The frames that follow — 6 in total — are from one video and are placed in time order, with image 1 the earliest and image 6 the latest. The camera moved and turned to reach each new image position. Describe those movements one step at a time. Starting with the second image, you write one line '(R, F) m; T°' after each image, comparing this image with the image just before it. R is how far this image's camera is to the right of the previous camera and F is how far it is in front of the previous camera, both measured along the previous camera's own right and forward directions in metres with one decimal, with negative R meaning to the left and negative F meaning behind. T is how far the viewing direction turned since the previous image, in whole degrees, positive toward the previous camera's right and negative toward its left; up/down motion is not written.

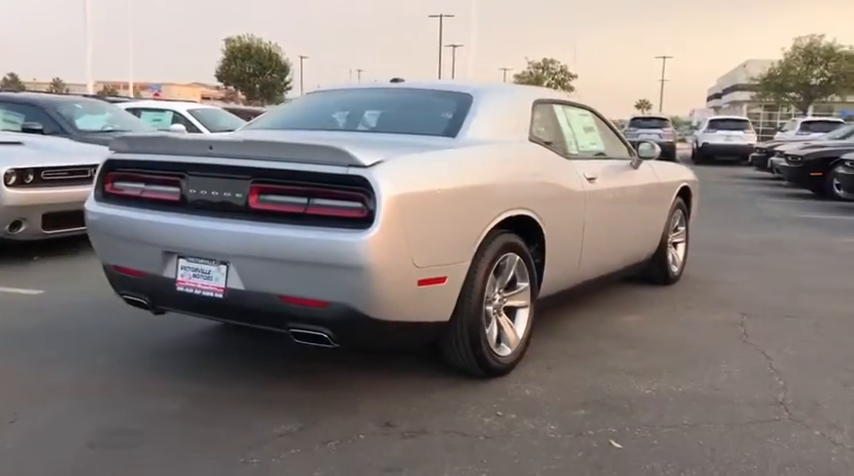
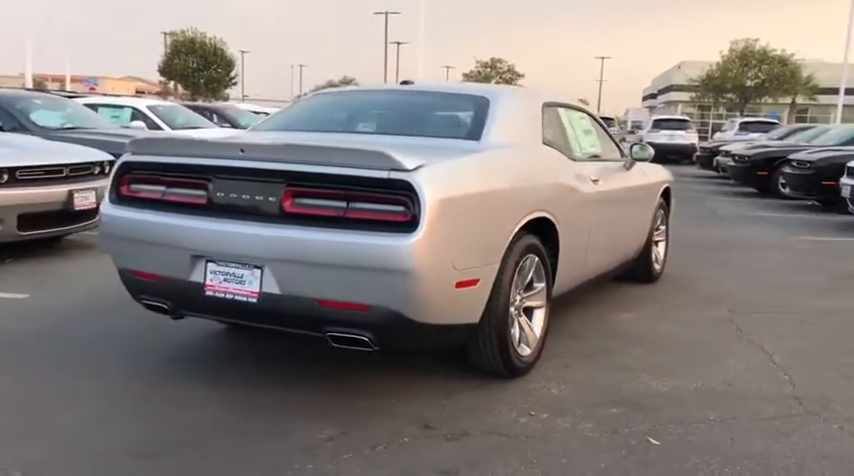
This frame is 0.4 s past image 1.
(-0.4, 0.0) m; +5°
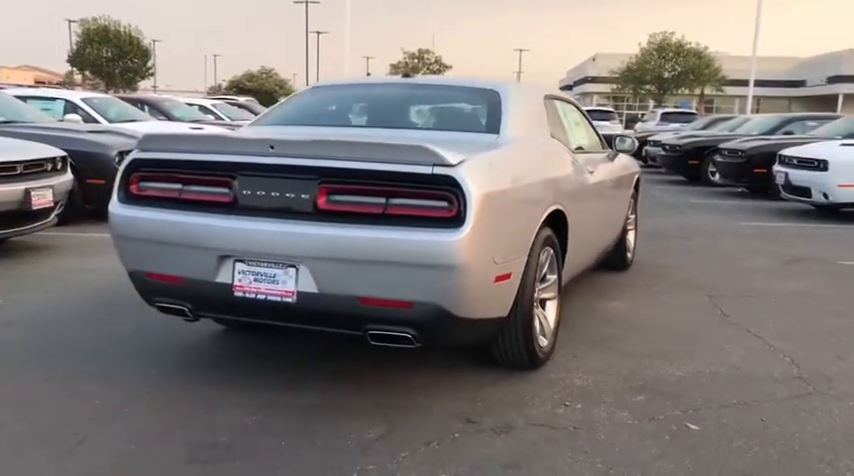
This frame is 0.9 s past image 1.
(-0.5, 0.0) m; +6°
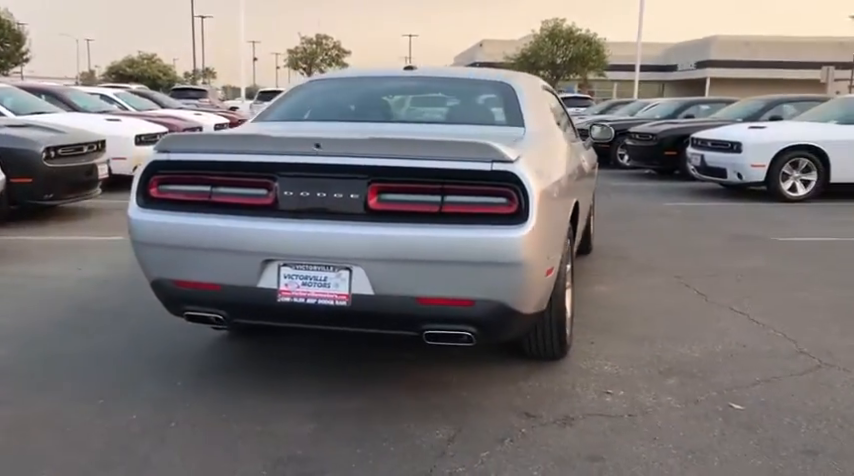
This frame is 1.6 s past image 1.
(-0.7, +0.1) m; +8°
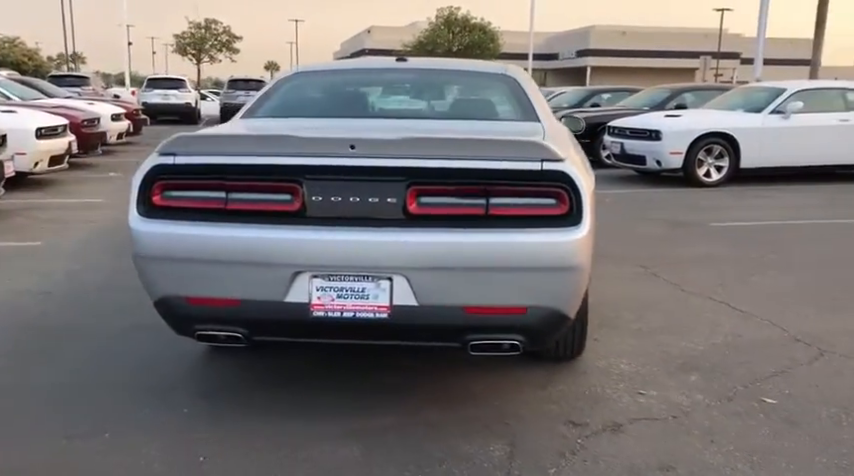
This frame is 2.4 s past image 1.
(-0.6, +0.3) m; +9°
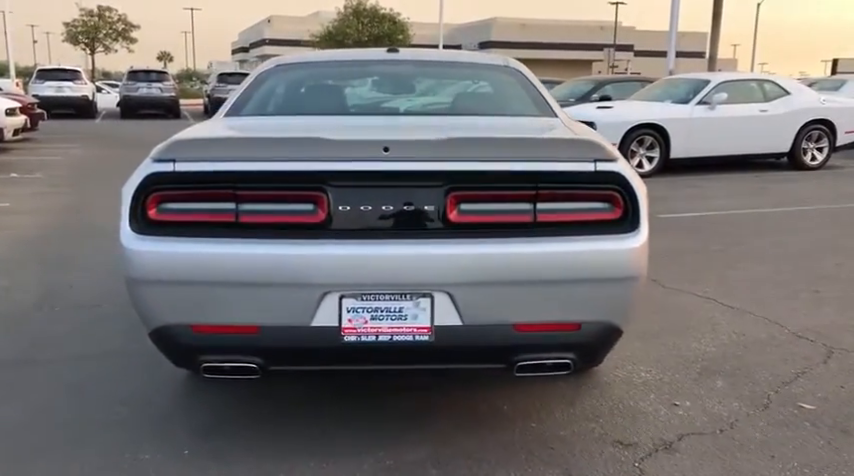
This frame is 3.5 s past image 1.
(-0.5, +0.4) m; +7°
